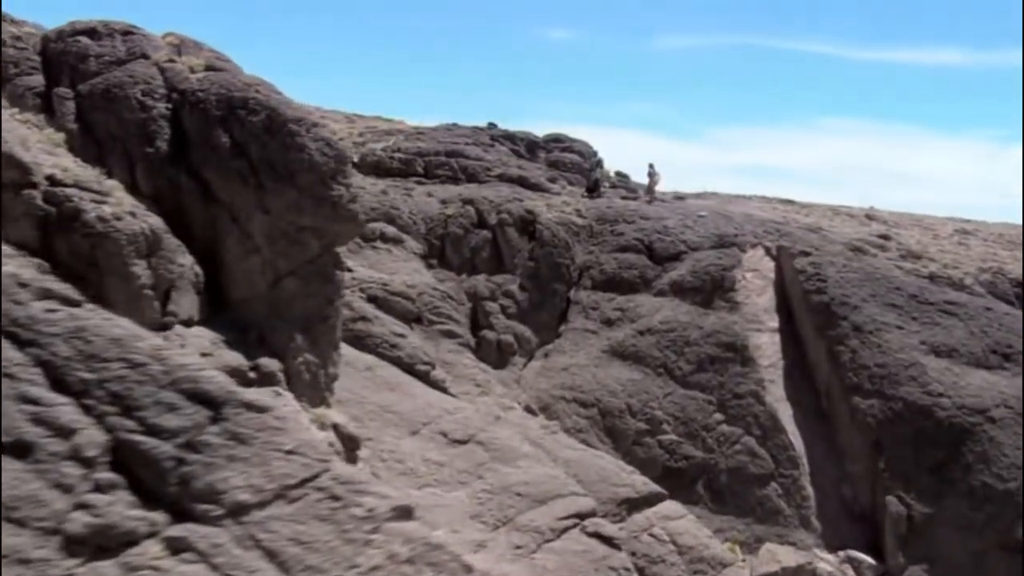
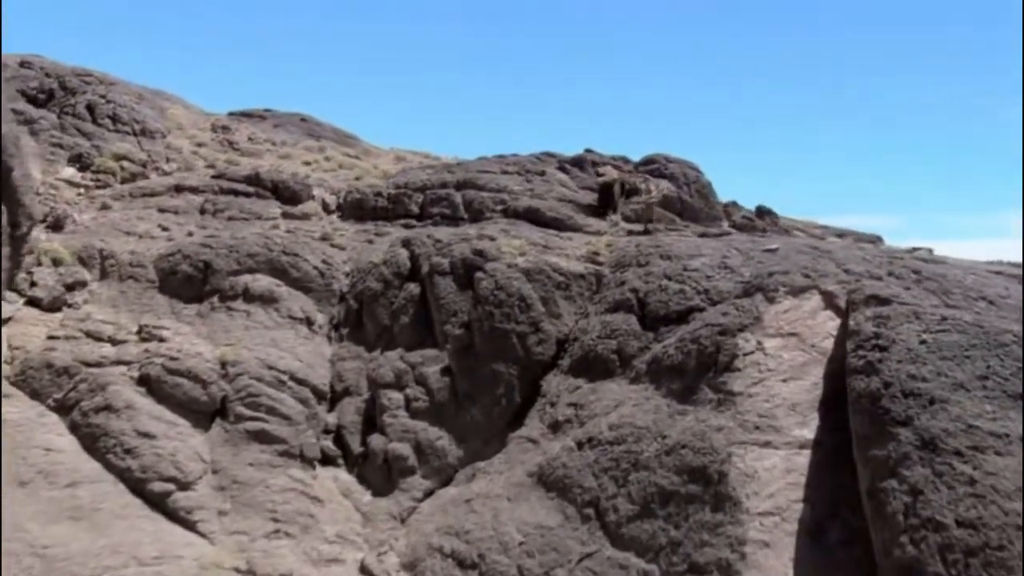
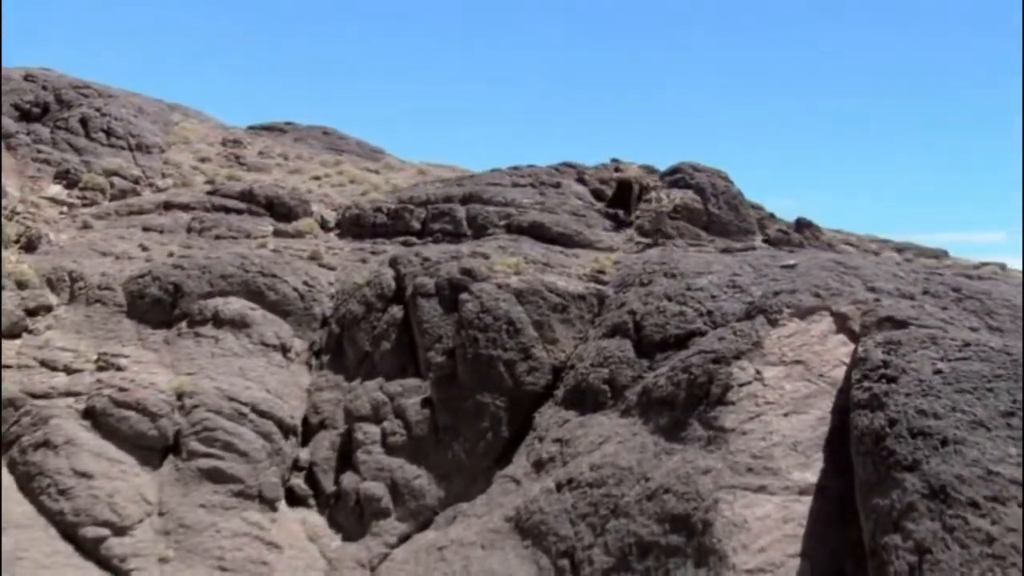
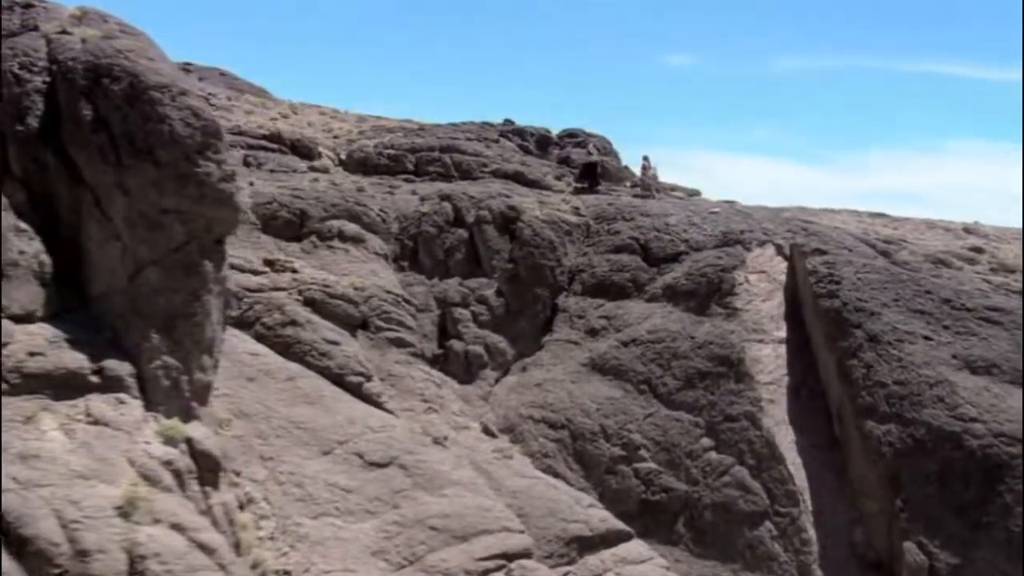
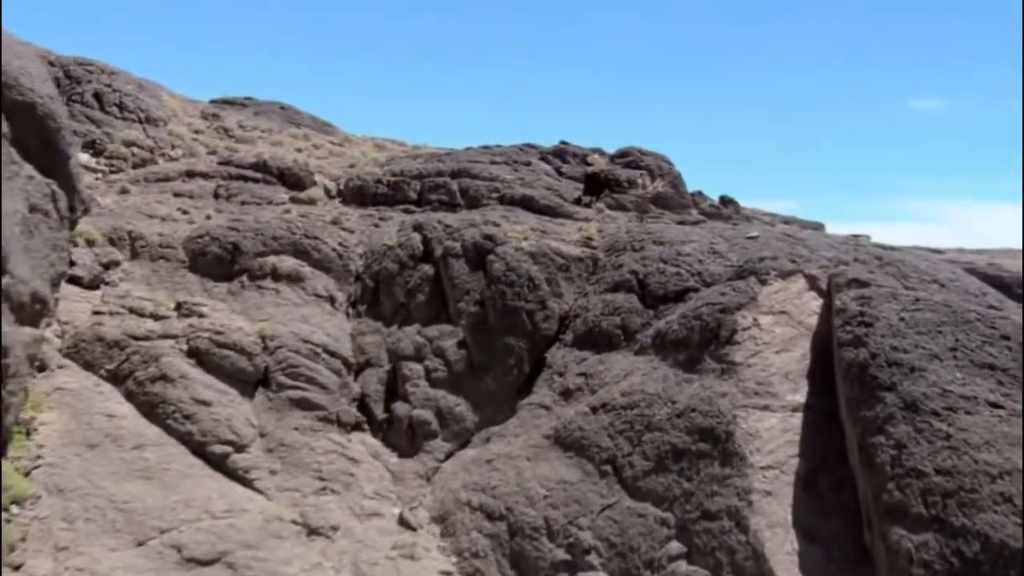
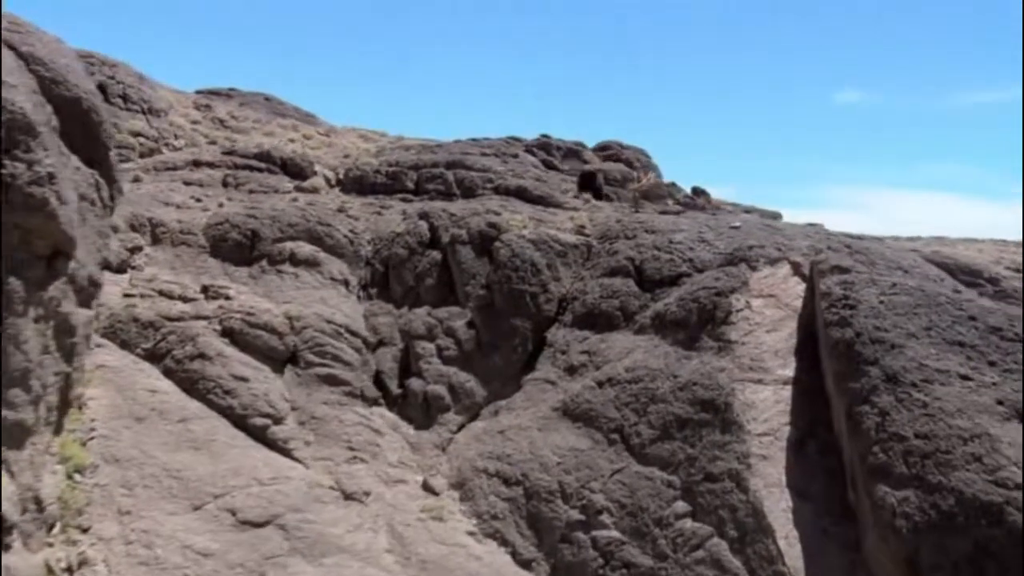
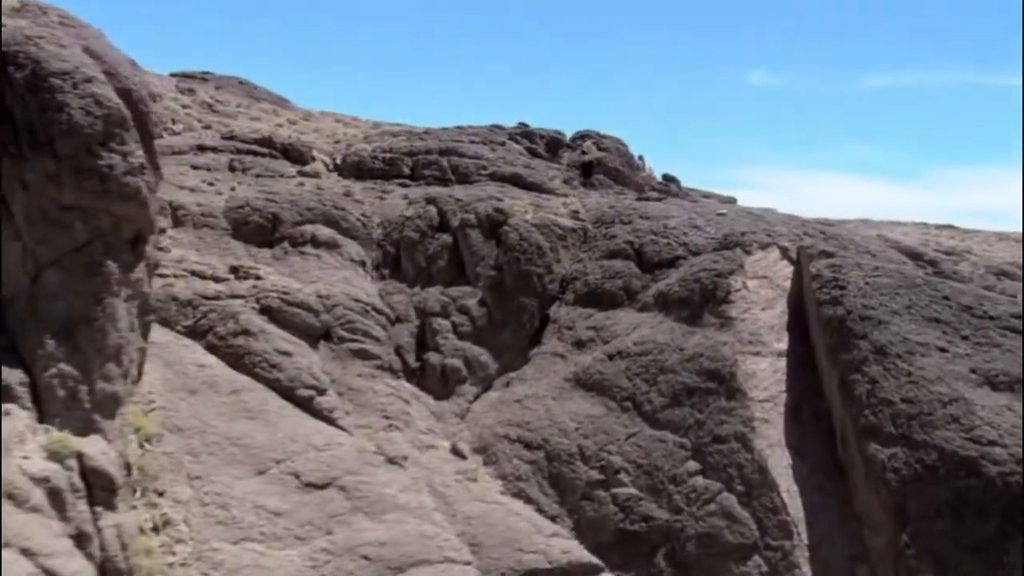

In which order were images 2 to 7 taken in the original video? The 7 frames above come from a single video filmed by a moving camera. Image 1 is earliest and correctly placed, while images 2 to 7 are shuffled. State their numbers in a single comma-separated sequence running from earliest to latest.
4, 7, 6, 5, 2, 3
